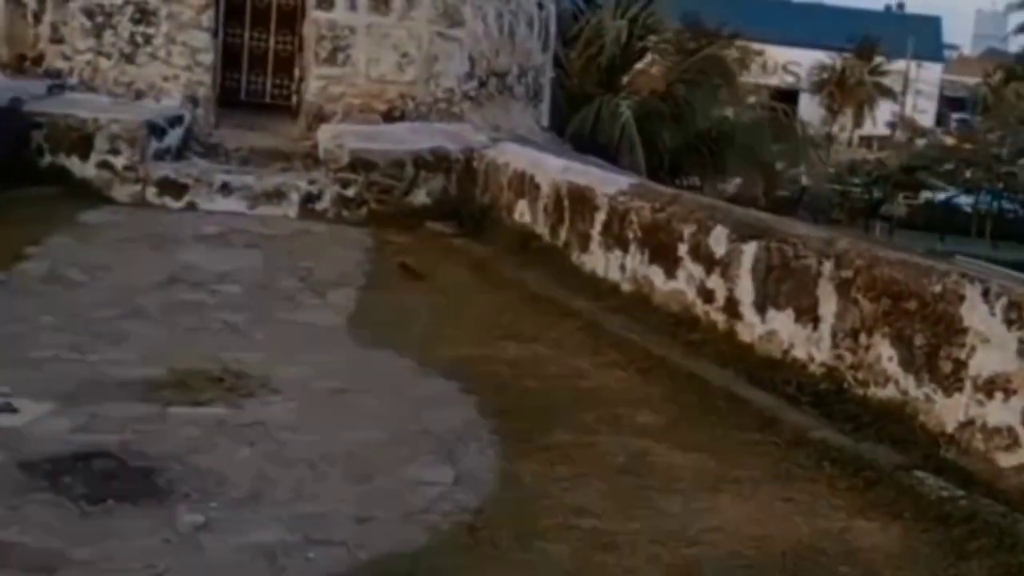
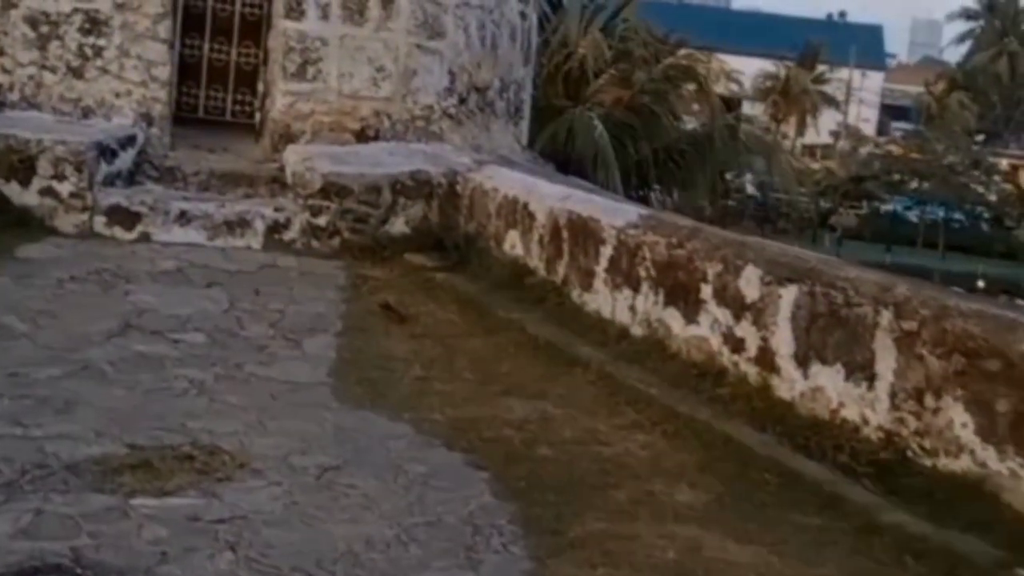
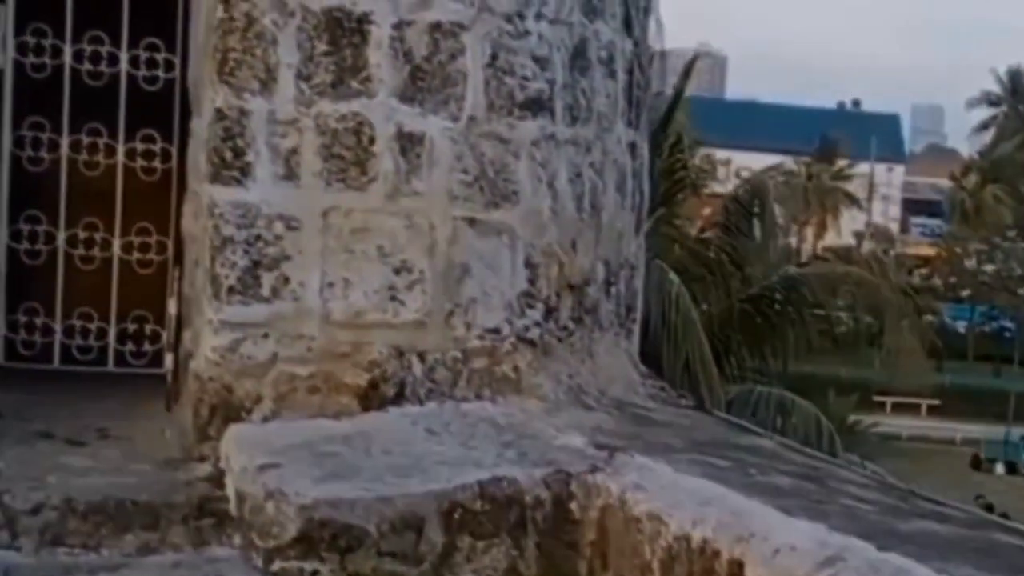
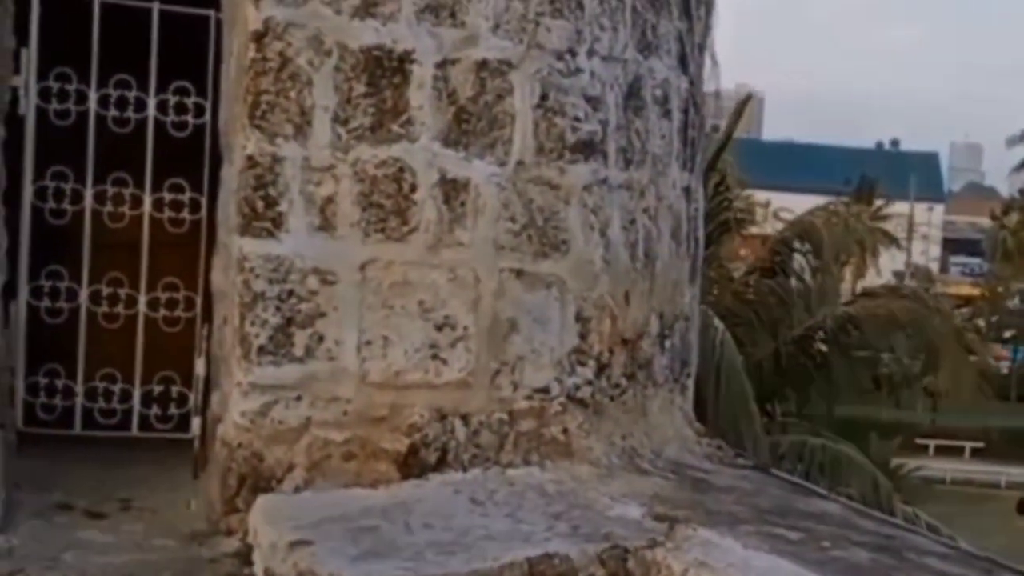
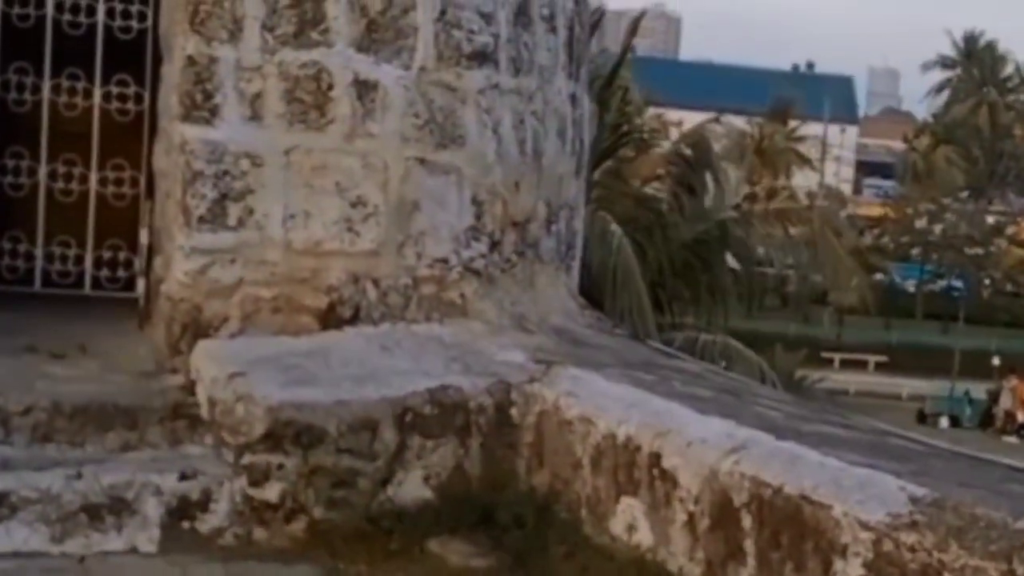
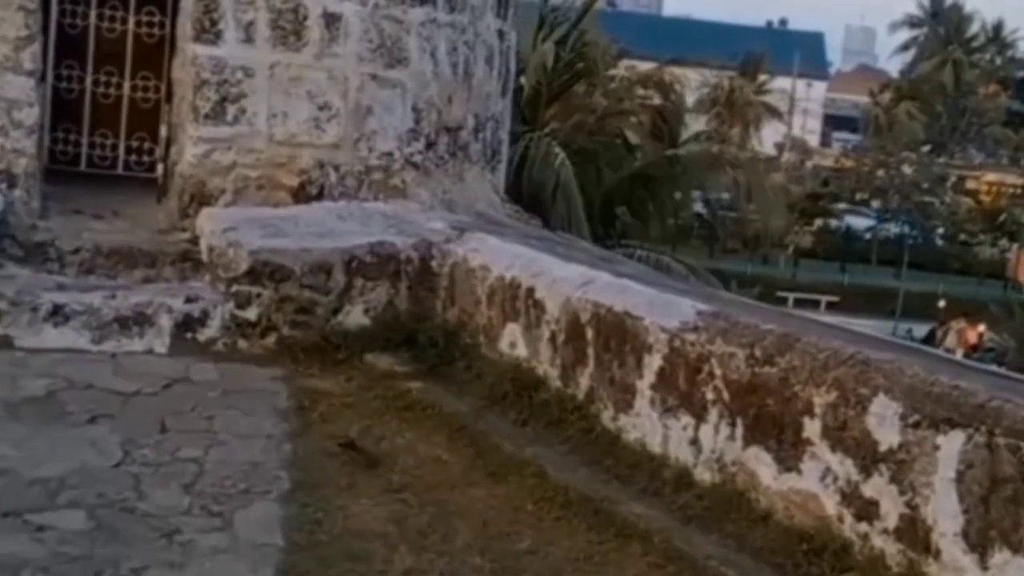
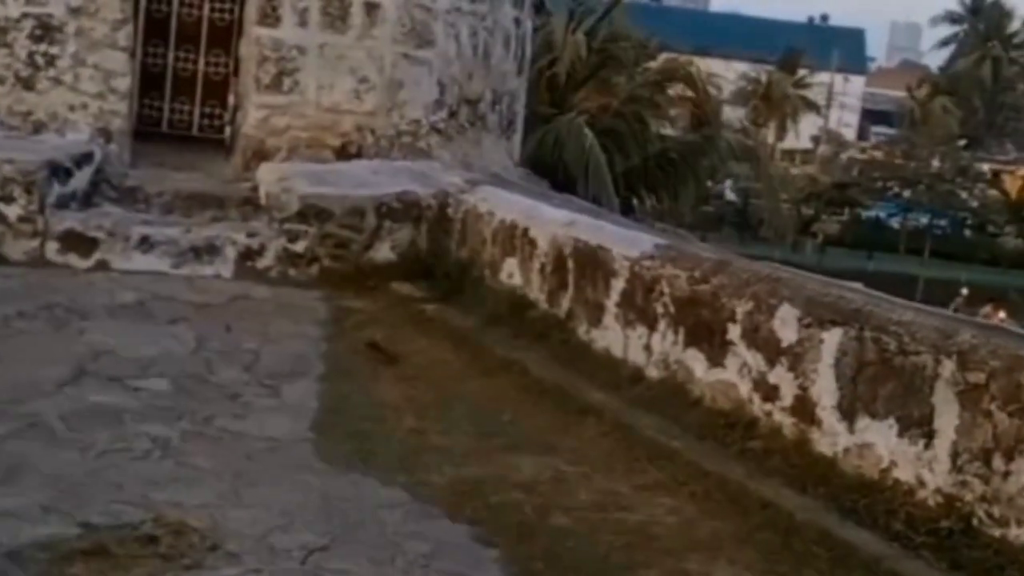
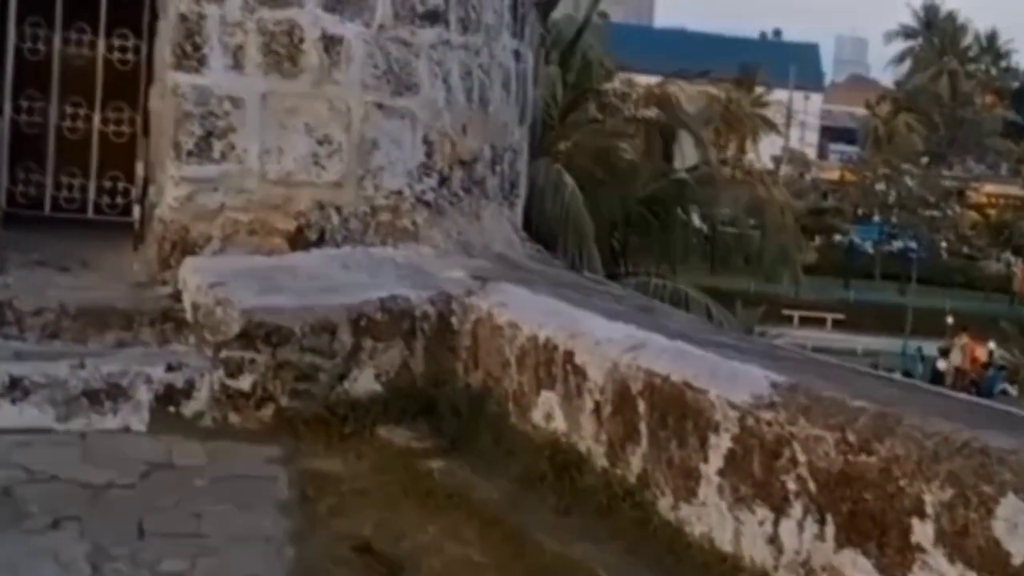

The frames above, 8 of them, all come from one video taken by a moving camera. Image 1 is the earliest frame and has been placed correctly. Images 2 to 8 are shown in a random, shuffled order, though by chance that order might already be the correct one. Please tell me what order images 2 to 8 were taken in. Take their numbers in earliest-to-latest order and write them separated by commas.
2, 7, 6, 8, 5, 3, 4
